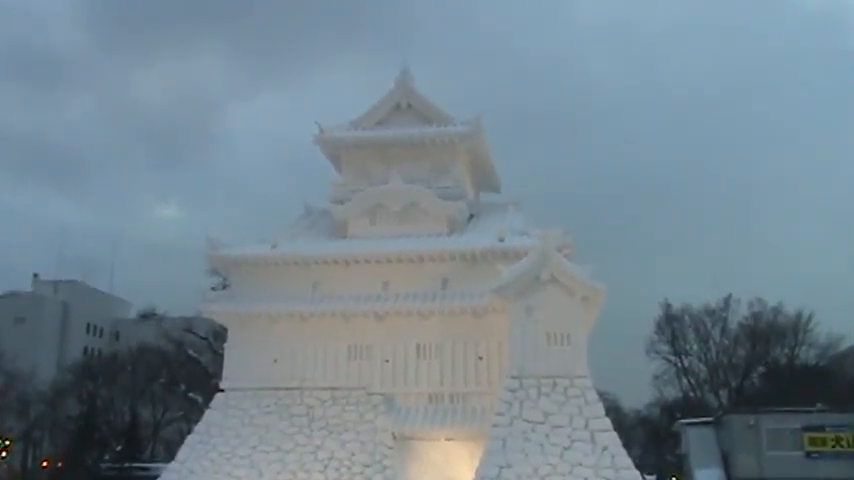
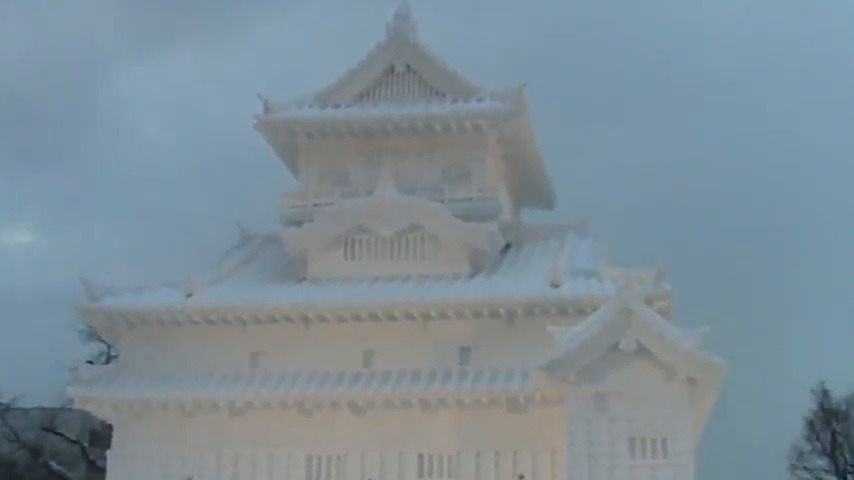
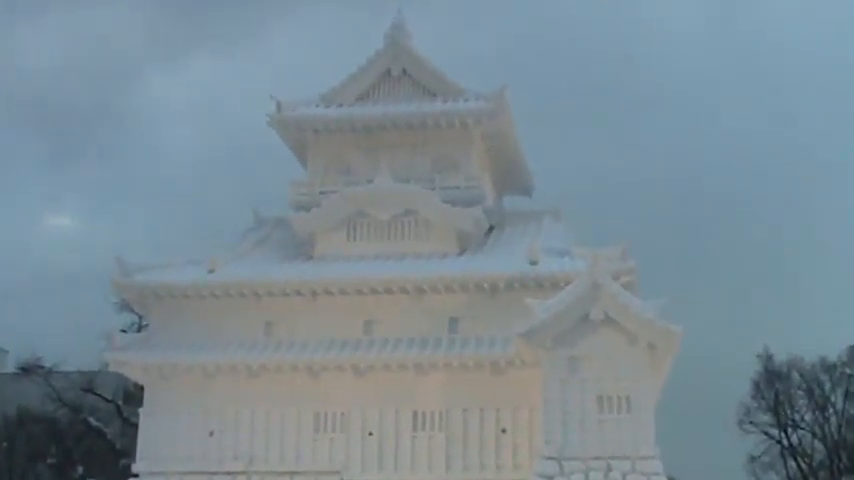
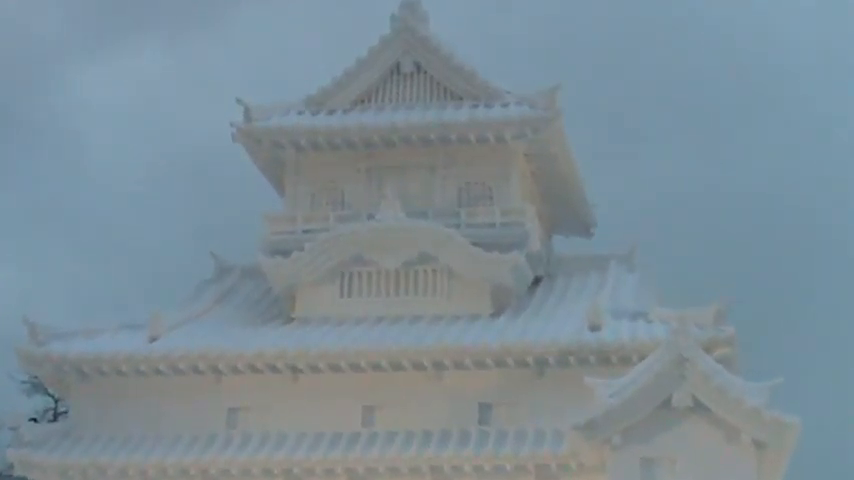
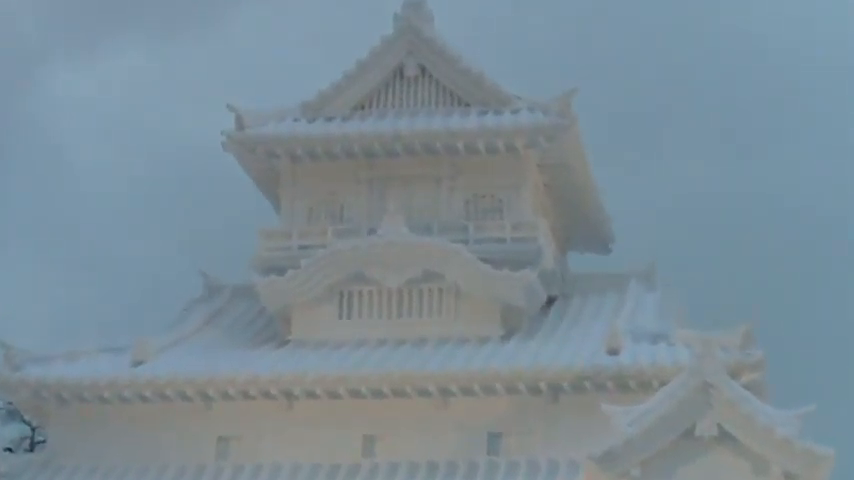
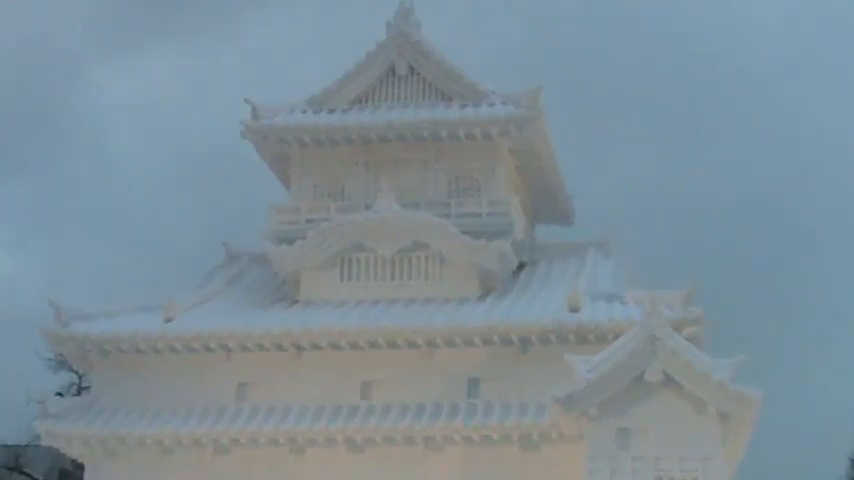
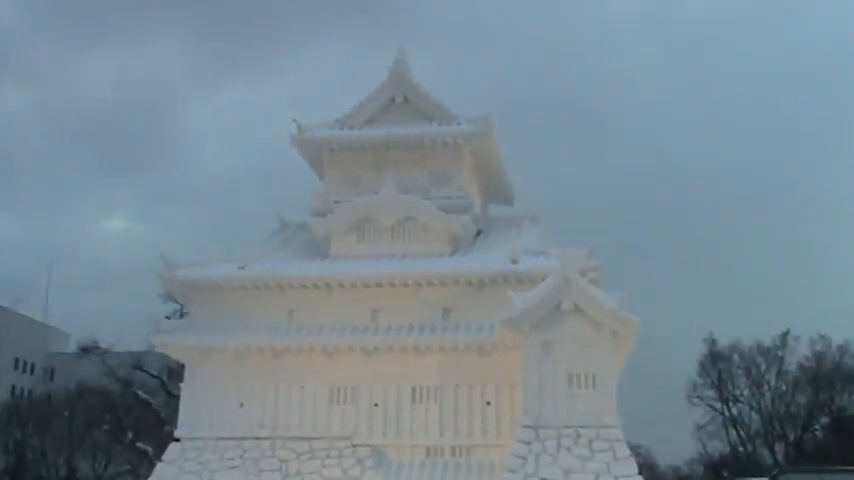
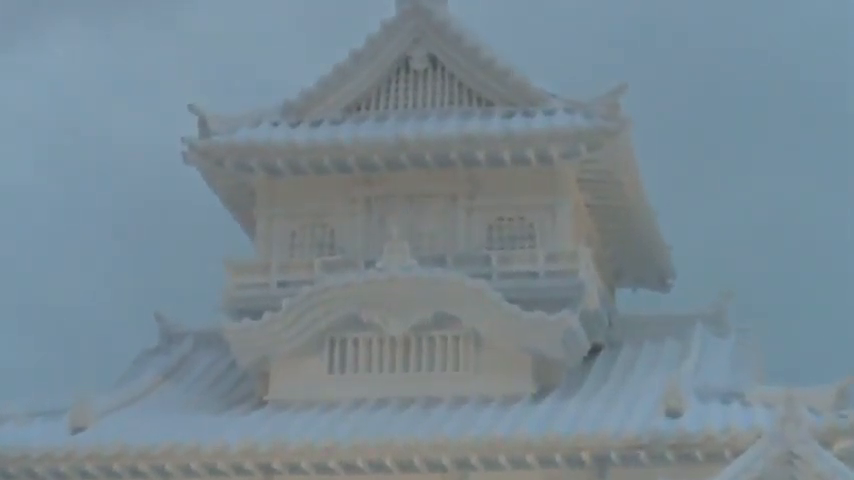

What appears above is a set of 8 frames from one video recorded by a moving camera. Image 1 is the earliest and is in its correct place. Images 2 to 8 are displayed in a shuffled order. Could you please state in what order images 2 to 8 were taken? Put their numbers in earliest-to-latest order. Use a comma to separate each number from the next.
7, 3, 2, 6, 4, 5, 8
